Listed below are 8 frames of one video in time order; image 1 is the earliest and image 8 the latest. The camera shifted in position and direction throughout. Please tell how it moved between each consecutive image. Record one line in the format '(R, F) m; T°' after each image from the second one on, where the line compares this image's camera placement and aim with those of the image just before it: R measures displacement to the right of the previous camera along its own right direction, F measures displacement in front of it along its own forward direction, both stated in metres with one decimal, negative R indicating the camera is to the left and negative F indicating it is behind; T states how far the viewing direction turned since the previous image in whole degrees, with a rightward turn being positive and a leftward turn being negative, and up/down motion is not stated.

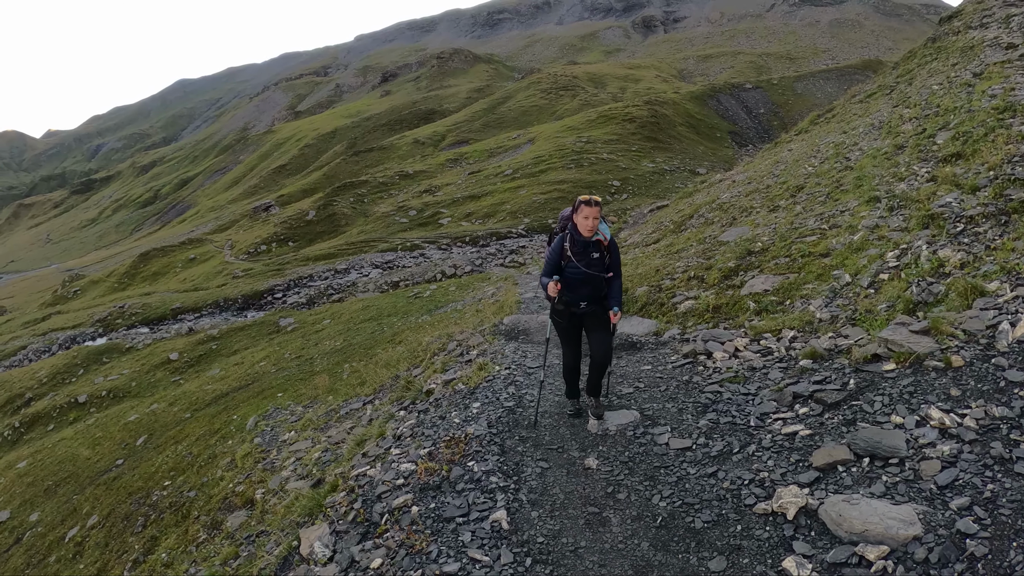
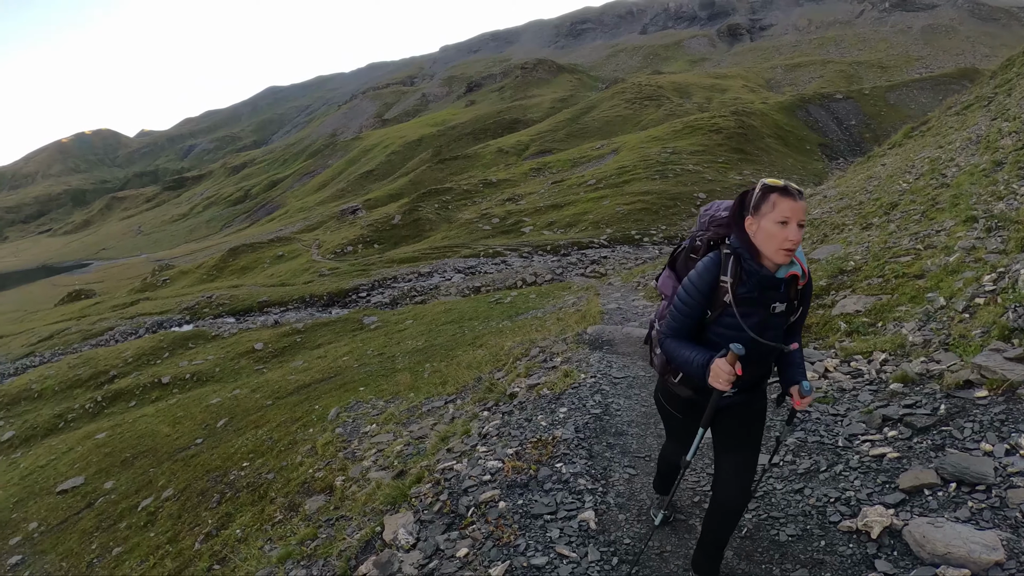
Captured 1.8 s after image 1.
(-0.5, -0.7) m; -5°
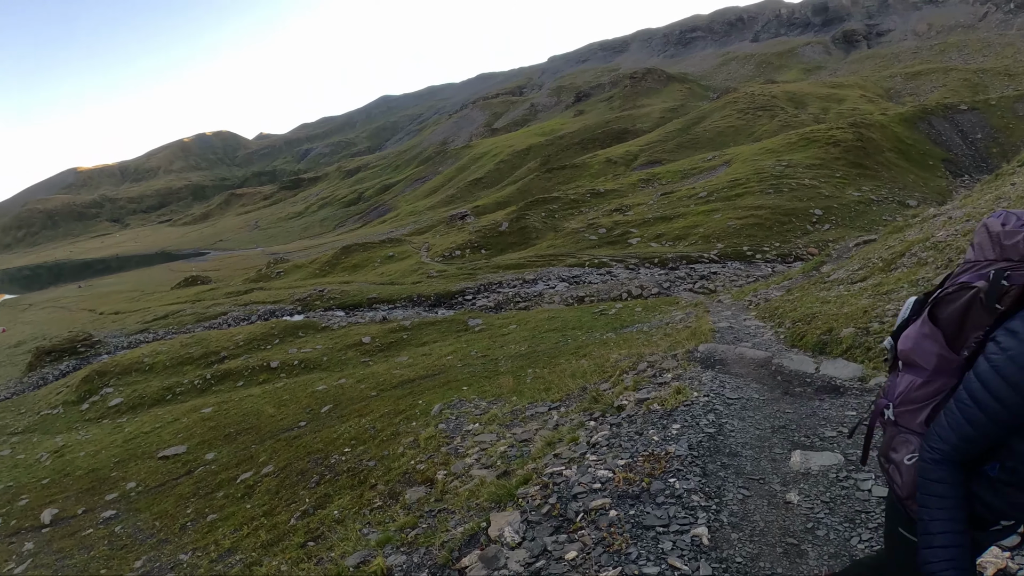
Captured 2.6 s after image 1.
(-0.5, -0.7) m; -8°
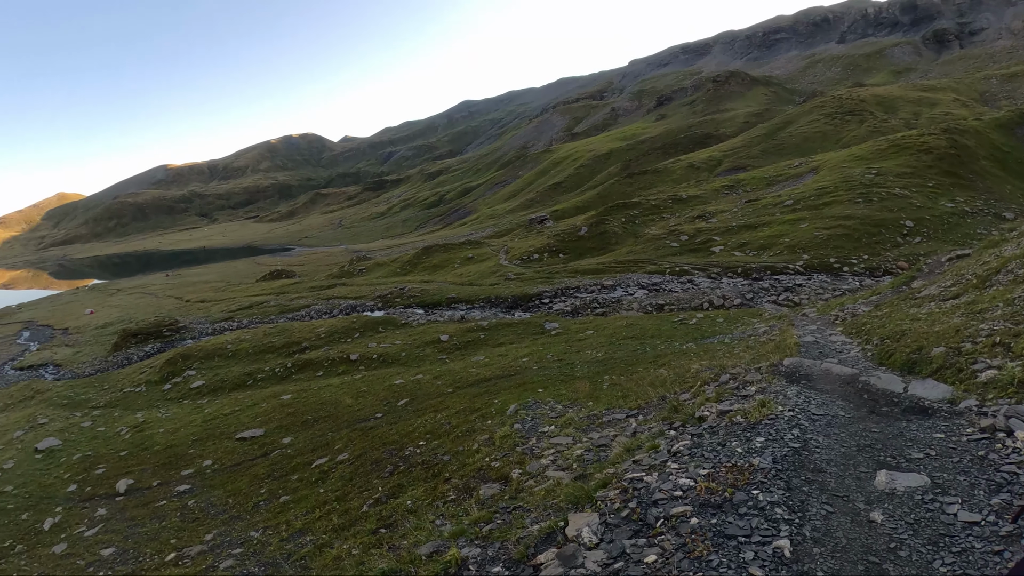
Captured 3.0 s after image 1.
(-0.2, -0.6) m; -6°
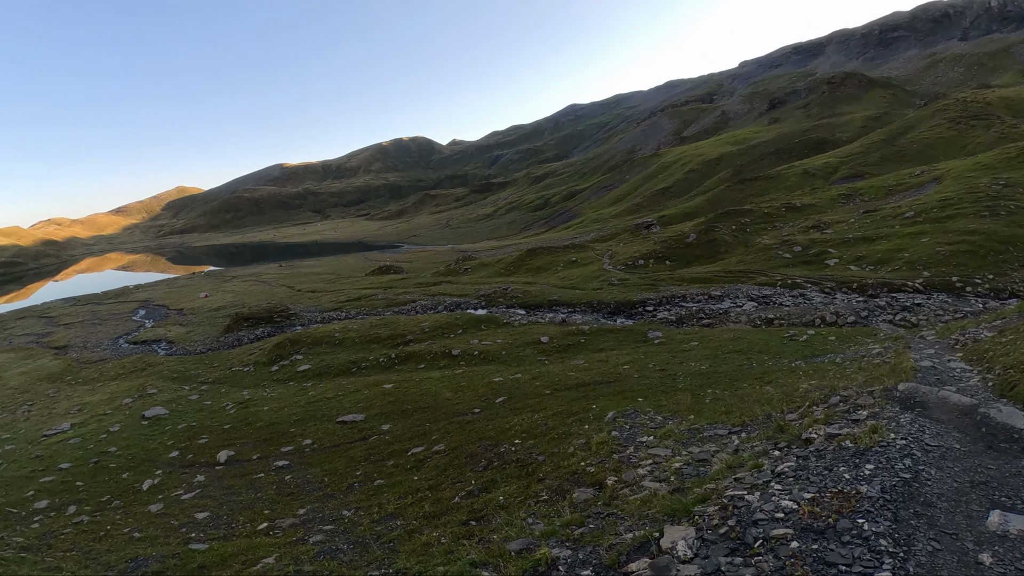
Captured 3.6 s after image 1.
(+0.3, -0.4) m; -9°
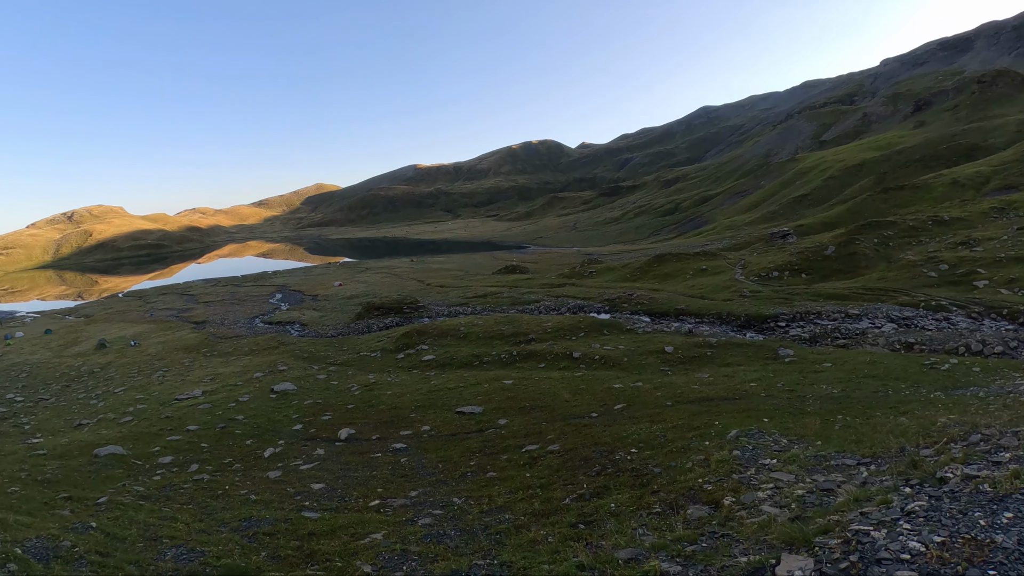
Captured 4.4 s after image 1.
(+1.9, +0.5) m; -11°
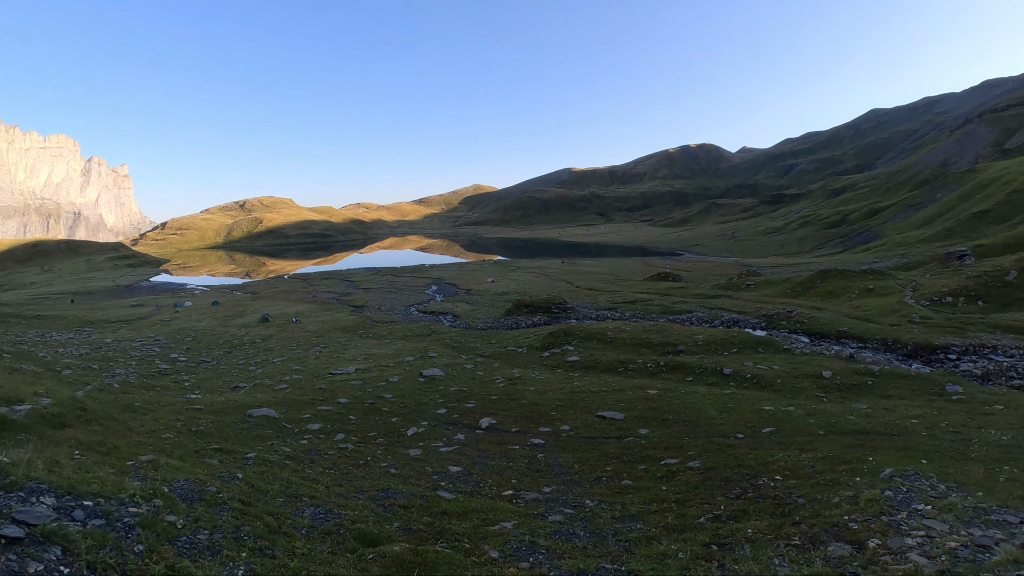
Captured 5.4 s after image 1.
(+3.4, -0.8) m; -14°
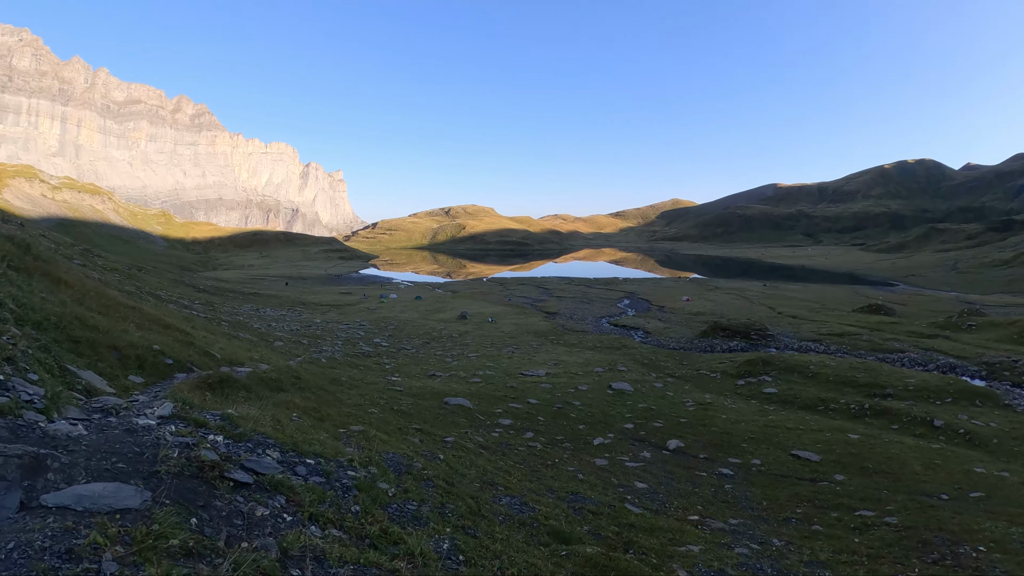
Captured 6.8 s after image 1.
(+1.1, -2.4) m; -17°
